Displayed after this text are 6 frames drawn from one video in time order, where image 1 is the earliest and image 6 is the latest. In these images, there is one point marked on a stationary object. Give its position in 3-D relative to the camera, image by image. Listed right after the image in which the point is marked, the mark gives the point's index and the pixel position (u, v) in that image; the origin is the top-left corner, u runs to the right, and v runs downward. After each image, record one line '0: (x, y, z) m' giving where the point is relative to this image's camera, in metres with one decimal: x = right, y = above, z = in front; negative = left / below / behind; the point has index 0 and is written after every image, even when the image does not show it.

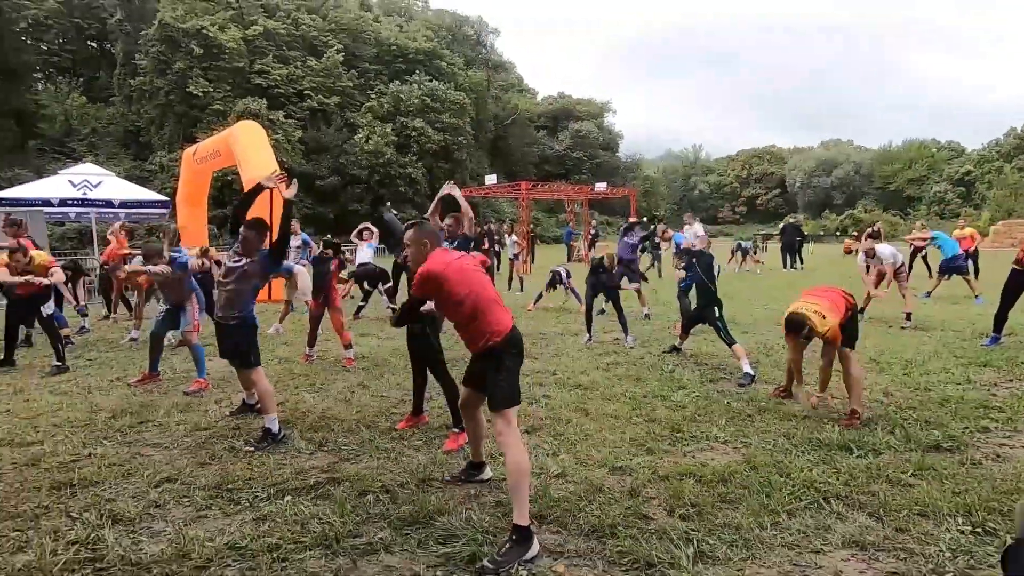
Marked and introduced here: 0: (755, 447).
0: (+2.1, -1.3, +4.6) m
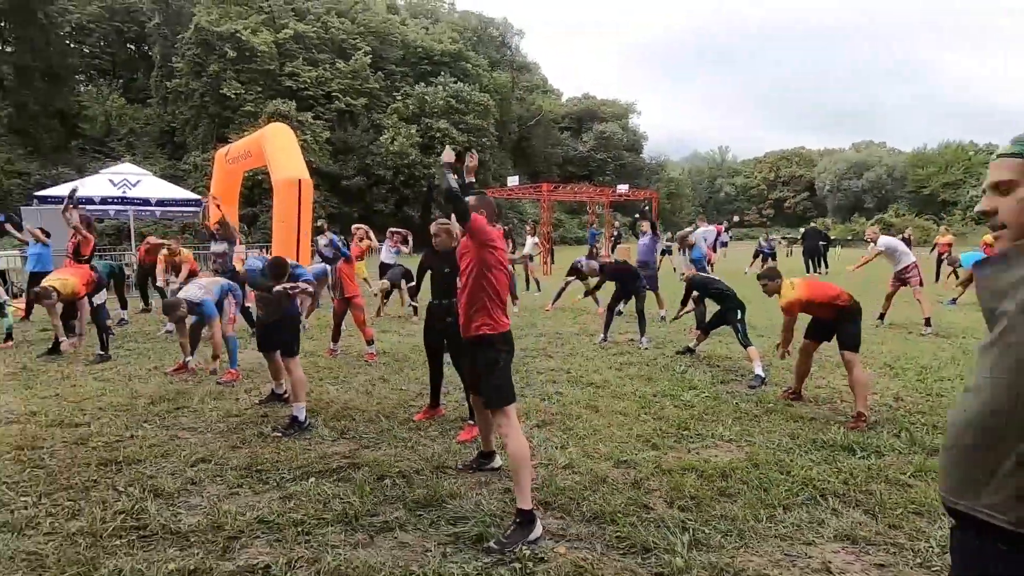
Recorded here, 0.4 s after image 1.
0: (+2.2, -1.4, +4.7) m
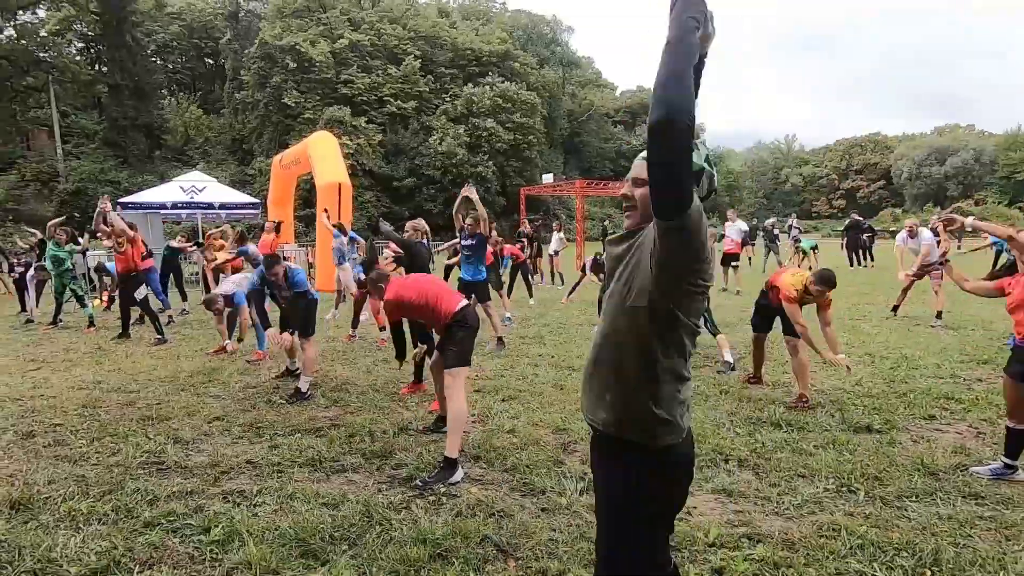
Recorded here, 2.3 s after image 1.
0: (+1.7, -1.3, +5.2) m
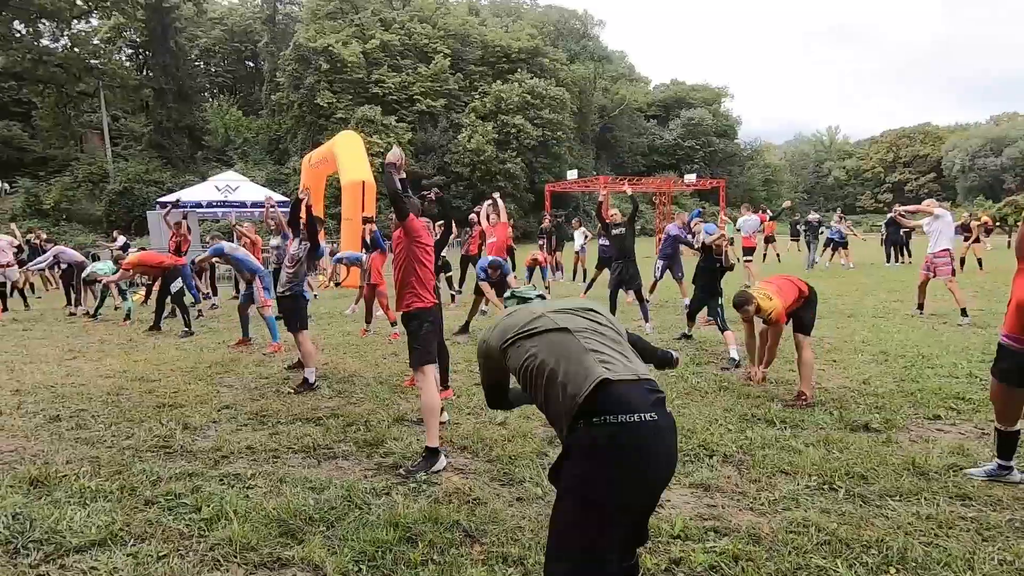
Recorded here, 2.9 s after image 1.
0: (+1.7, -1.2, +5.2) m
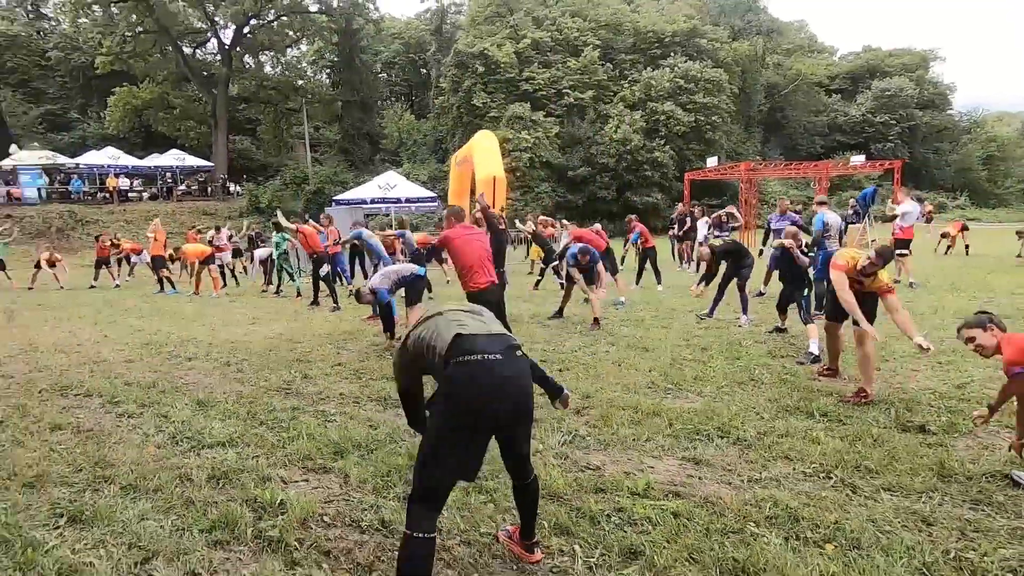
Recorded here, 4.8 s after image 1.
0: (+2.1, -1.1, +5.3) m
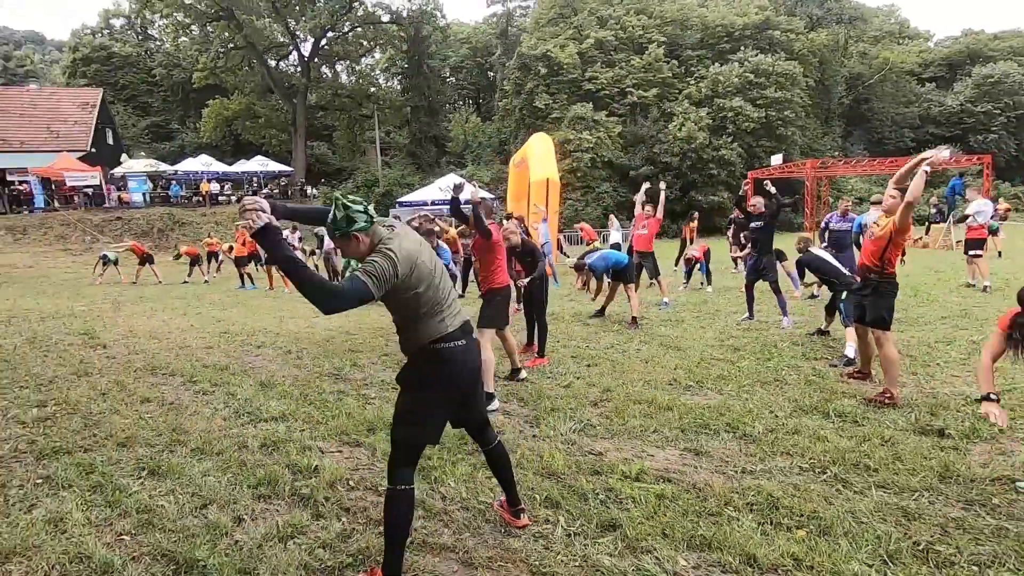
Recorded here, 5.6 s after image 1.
0: (+2.3, -1.1, +5.4) m
